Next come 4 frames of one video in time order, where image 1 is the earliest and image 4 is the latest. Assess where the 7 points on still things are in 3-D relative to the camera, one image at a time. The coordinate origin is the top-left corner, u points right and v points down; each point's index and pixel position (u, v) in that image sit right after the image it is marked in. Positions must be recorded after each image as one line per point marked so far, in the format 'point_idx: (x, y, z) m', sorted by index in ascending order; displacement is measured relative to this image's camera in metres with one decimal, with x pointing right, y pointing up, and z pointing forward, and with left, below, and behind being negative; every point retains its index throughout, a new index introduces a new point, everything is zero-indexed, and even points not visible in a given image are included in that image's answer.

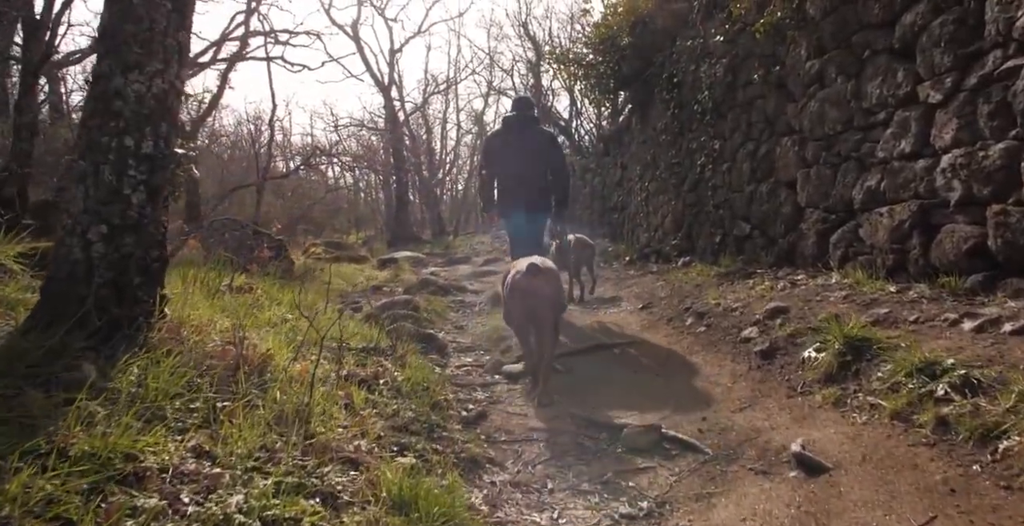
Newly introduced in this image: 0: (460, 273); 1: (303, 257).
0: (-1.1, -0.2, +15.6) m
1: (-5.1, +0.1, +17.2) m
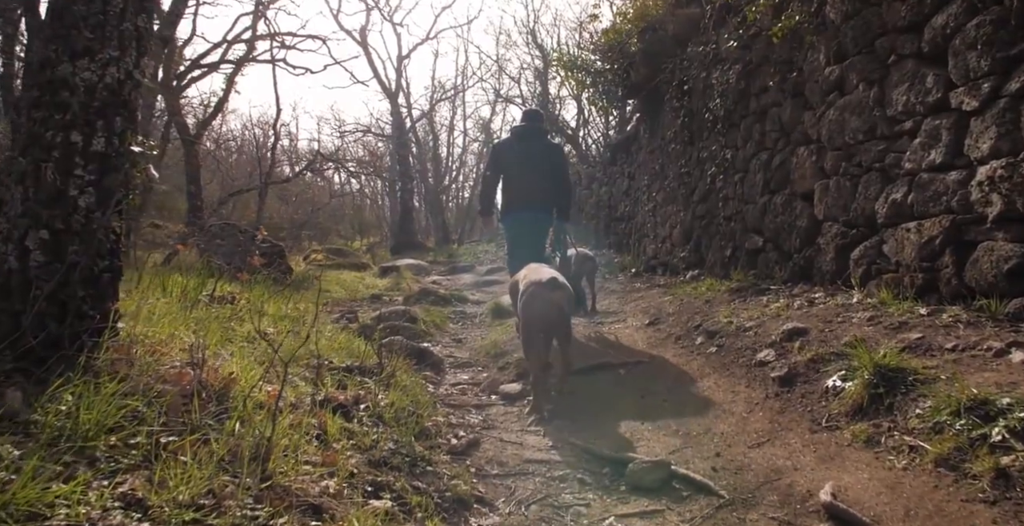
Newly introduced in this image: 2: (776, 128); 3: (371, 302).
0: (-1.1, -0.4, +15.3) m
1: (-5.1, 0.0, +16.9) m
2: (+2.8, +1.4, +7.3) m
3: (-2.4, -0.7, +12.0) m
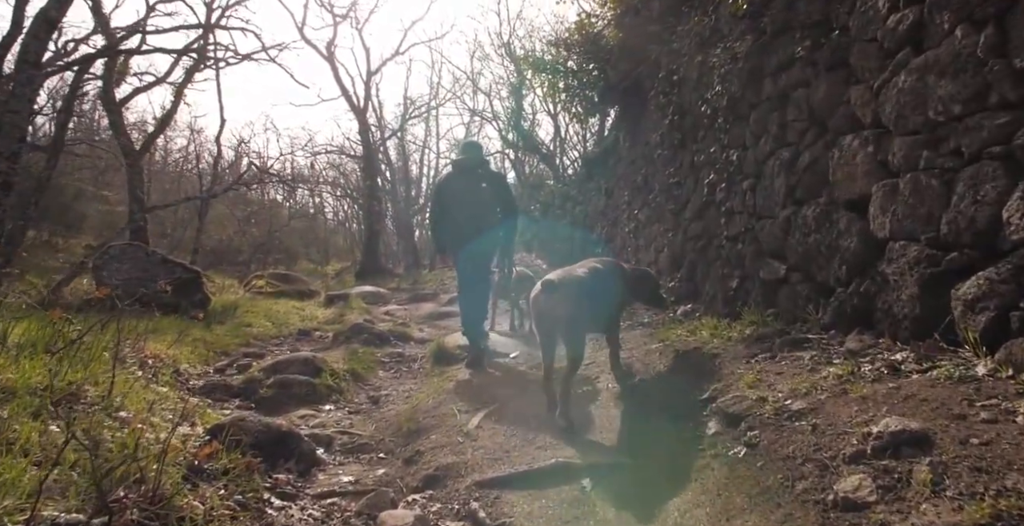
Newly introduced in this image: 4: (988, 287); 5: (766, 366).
0: (-1.8, -1.0, +13.1) m
1: (-5.9, -0.6, +14.7) m
2: (+2.3, +1.2, +5.3) m
3: (-3.1, -1.1, +9.8) m
4: (+2.2, -0.1, +3.1) m
5: (+1.5, -0.6, +4.1) m
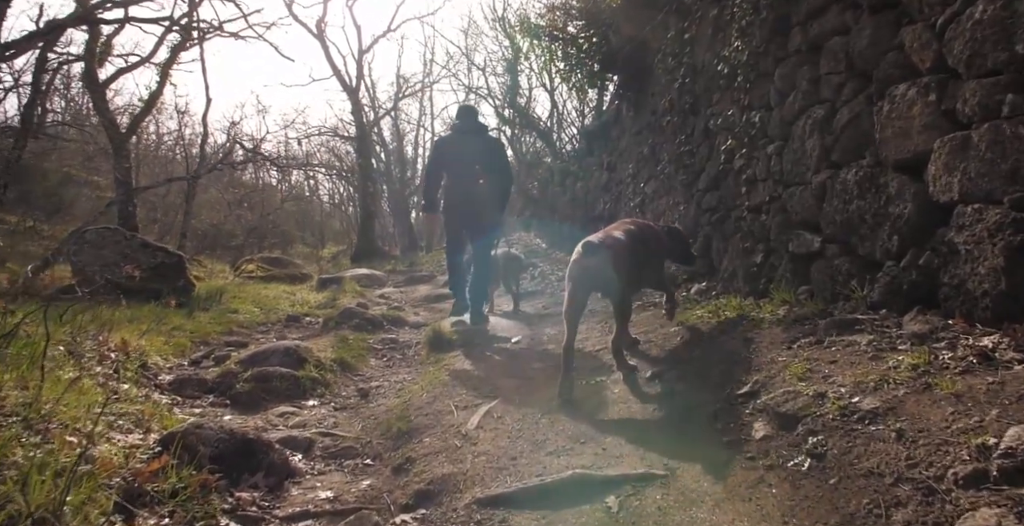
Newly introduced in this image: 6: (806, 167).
0: (-1.8, -0.6, +12.5) m
1: (-5.9, -0.3, +14.0) m
2: (+2.2, +1.3, +4.7) m
3: (-3.1, -0.8, +9.2) m
4: (+2.2, 0.0, +2.5) m
5: (+1.5, -0.4, +3.5) m
6: (+2.2, +0.7, +5.1) m
